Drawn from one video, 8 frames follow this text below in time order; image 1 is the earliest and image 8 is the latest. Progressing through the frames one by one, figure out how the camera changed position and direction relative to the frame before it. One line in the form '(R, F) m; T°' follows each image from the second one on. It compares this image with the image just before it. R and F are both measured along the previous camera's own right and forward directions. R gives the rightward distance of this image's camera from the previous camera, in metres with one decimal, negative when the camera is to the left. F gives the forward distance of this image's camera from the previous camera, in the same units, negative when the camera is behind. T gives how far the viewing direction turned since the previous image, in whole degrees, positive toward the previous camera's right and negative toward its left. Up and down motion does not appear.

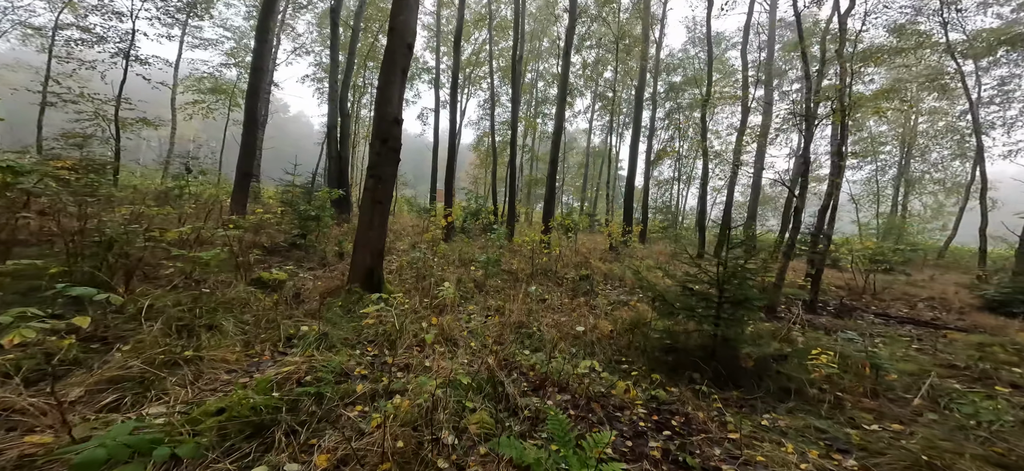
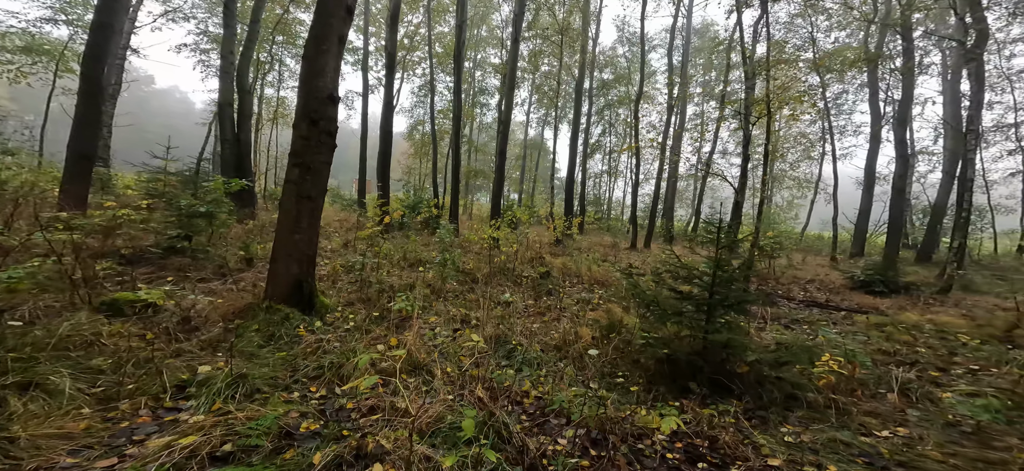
(-1.2, +1.2) m; +13°
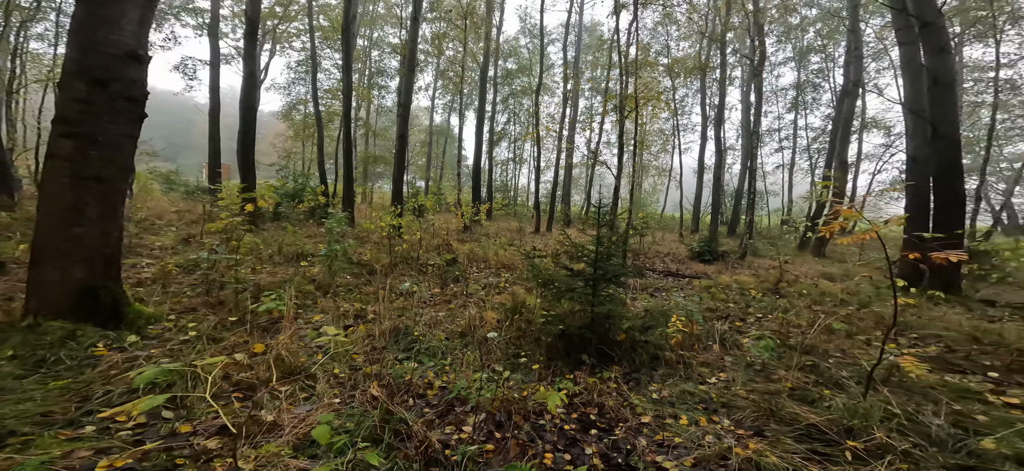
(+0.2, -0.3) m; +12°
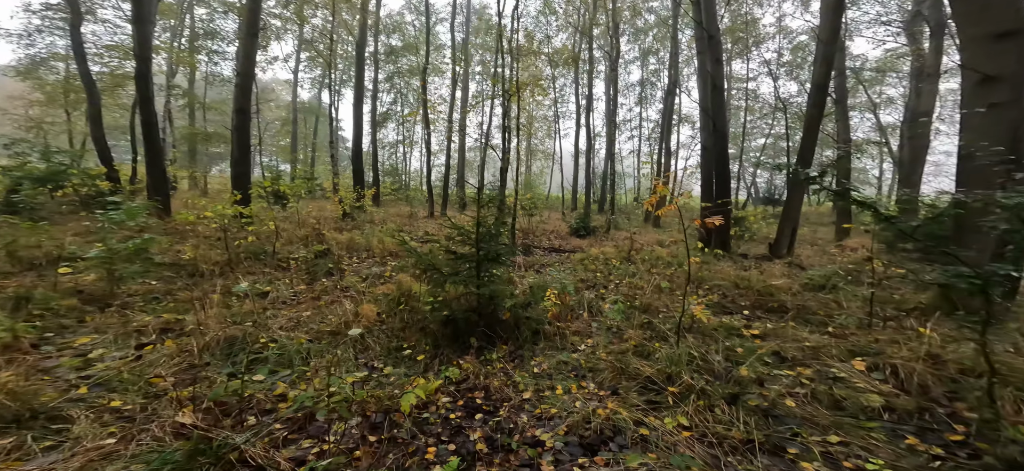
(+0.2, -0.2) m; +13°
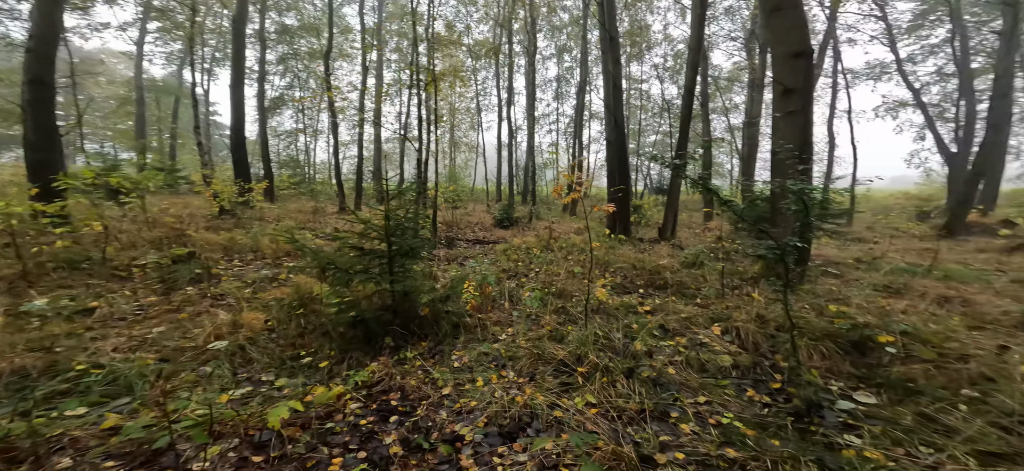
(+0.1, 0.0) m; +10°
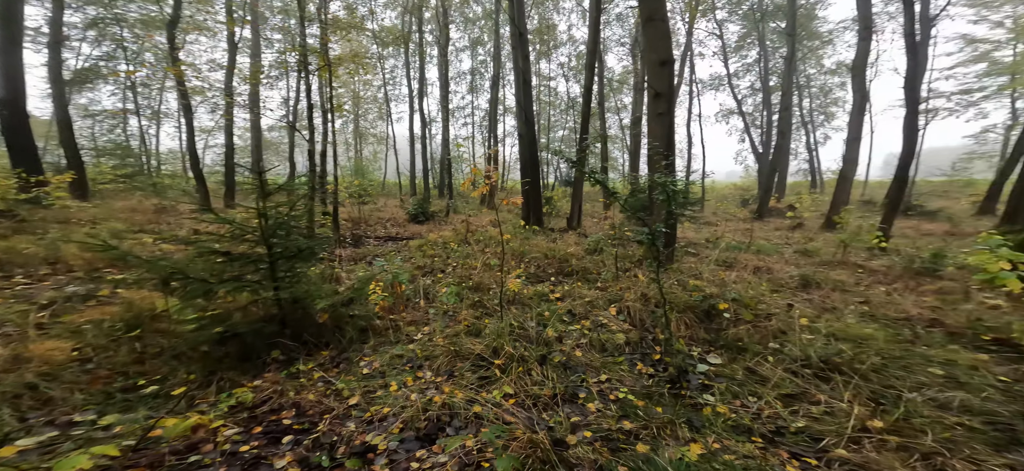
(0.0, 0.0) m; +11°
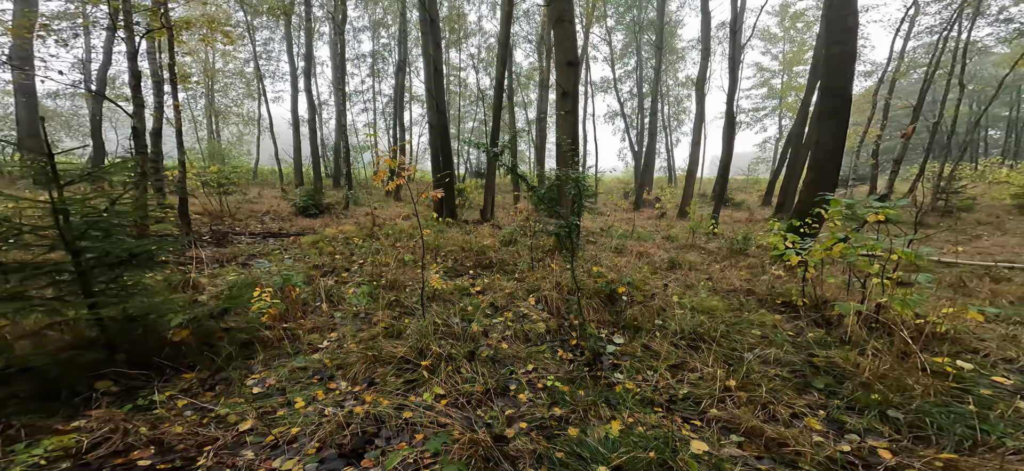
(-0.1, +0.1) m; +14°
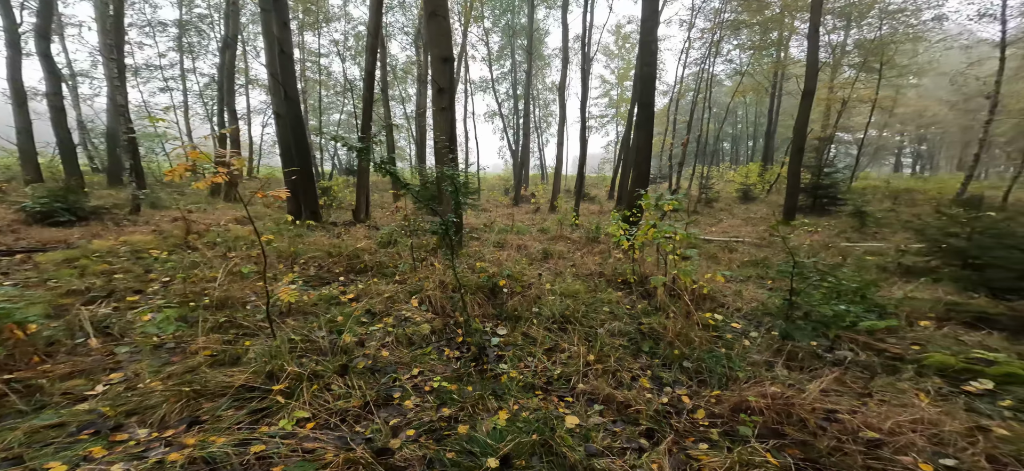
(0.0, 0.0) m; +16°
